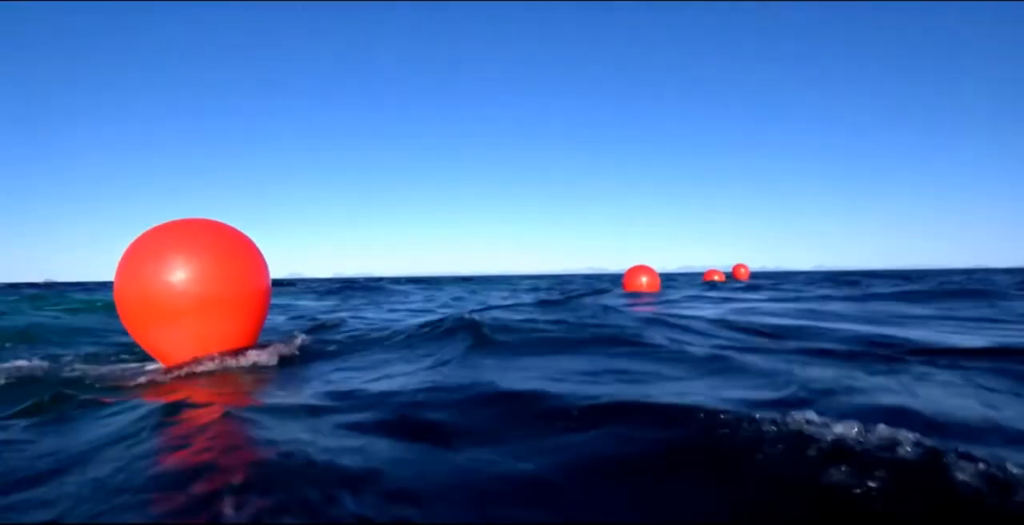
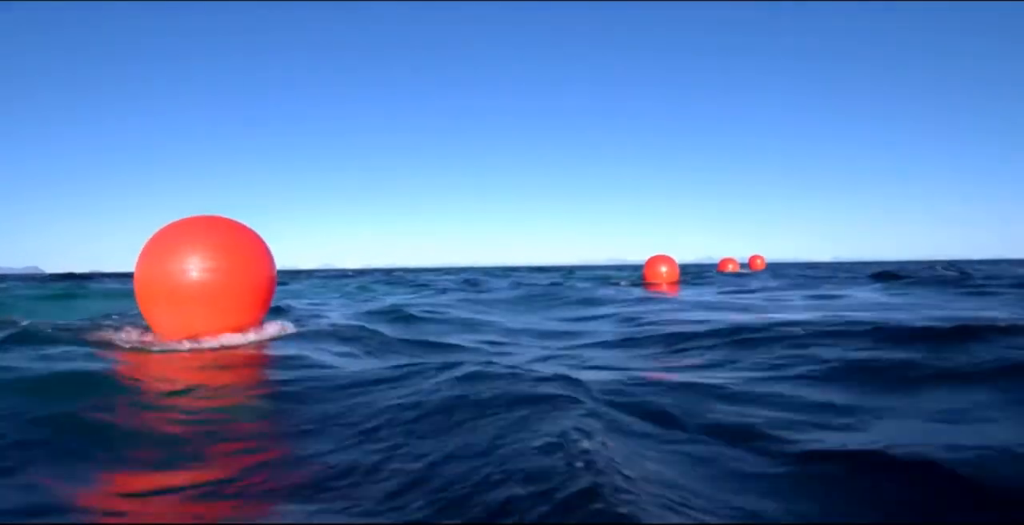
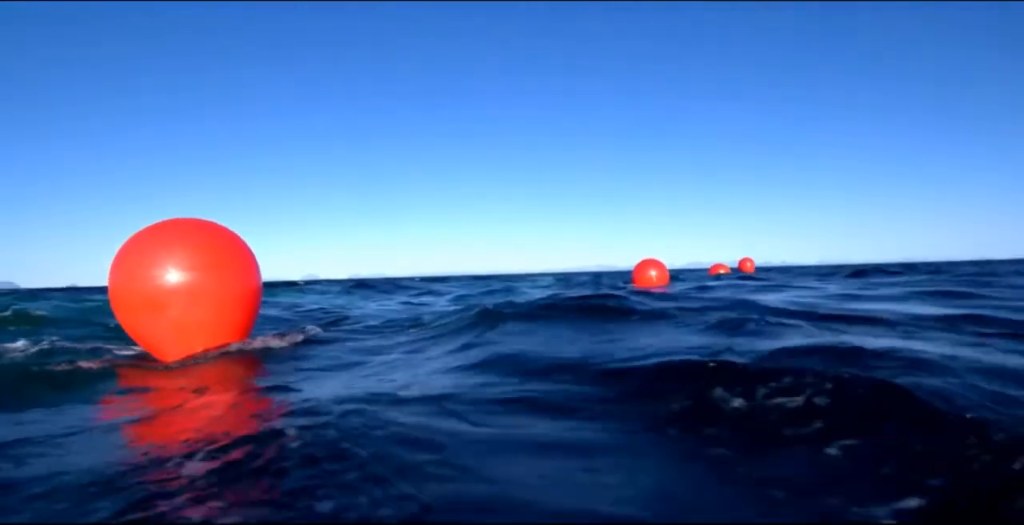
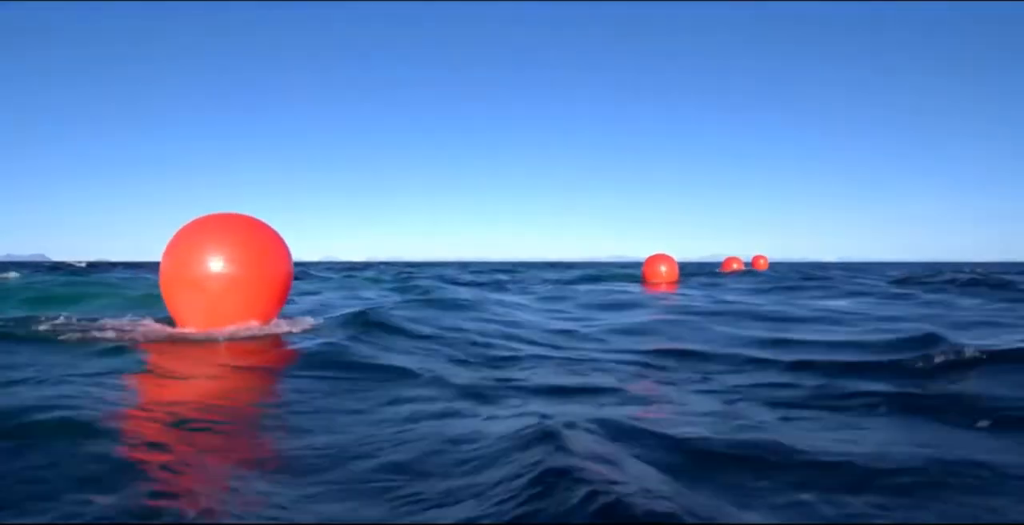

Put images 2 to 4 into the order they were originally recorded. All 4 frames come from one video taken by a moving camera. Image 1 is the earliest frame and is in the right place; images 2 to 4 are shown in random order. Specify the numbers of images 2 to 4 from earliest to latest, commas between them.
3, 2, 4
